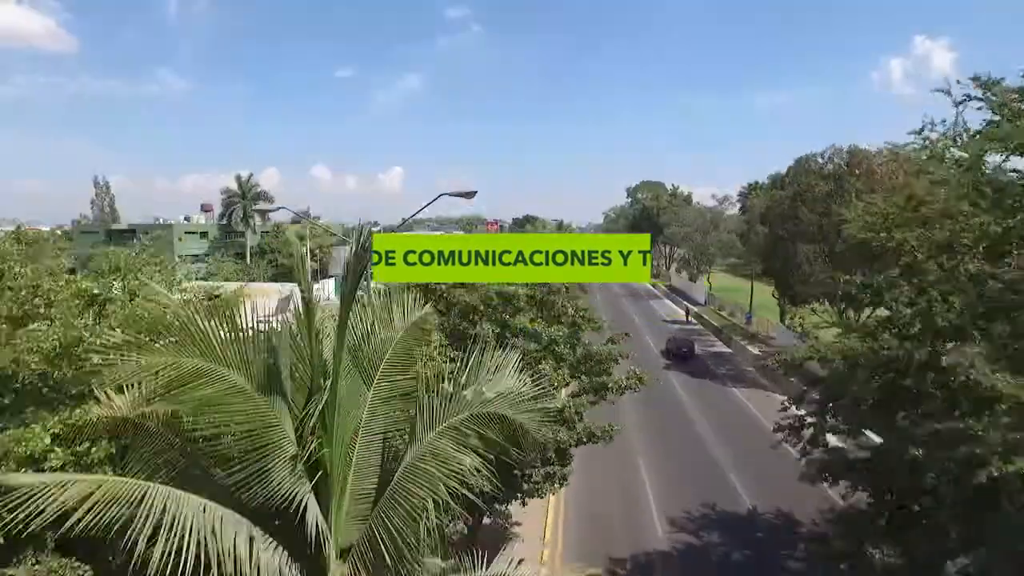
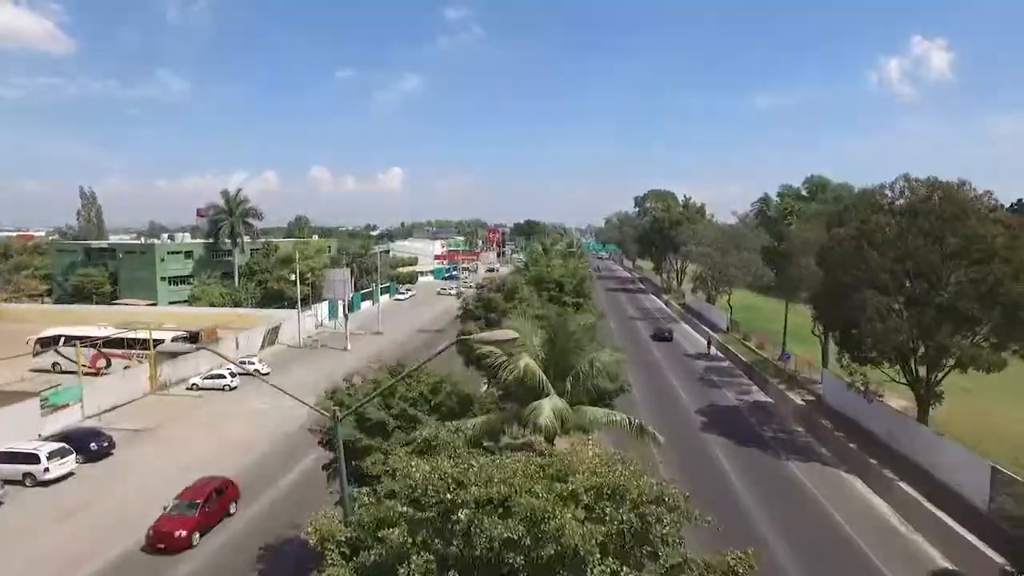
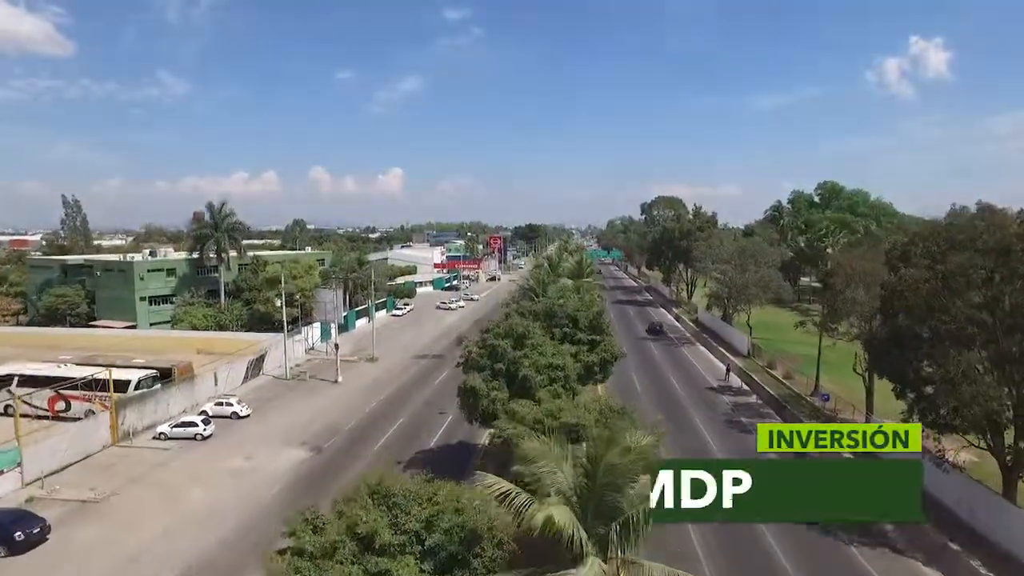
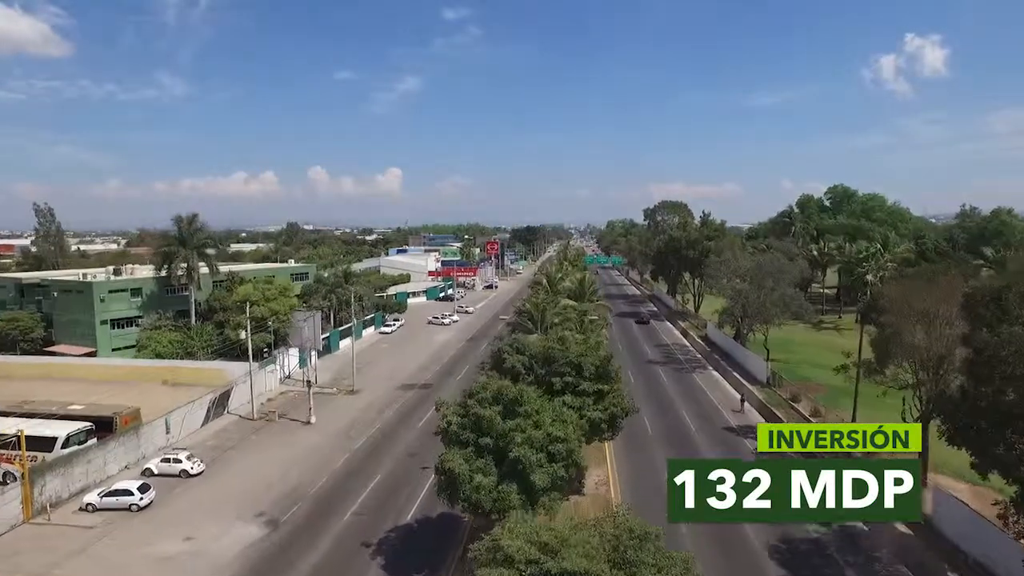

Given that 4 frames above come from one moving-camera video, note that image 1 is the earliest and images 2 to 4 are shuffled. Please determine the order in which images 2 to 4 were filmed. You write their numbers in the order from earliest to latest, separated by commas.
2, 3, 4
